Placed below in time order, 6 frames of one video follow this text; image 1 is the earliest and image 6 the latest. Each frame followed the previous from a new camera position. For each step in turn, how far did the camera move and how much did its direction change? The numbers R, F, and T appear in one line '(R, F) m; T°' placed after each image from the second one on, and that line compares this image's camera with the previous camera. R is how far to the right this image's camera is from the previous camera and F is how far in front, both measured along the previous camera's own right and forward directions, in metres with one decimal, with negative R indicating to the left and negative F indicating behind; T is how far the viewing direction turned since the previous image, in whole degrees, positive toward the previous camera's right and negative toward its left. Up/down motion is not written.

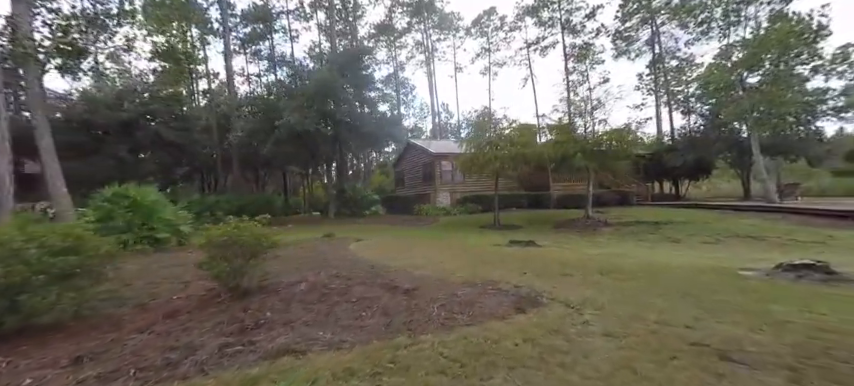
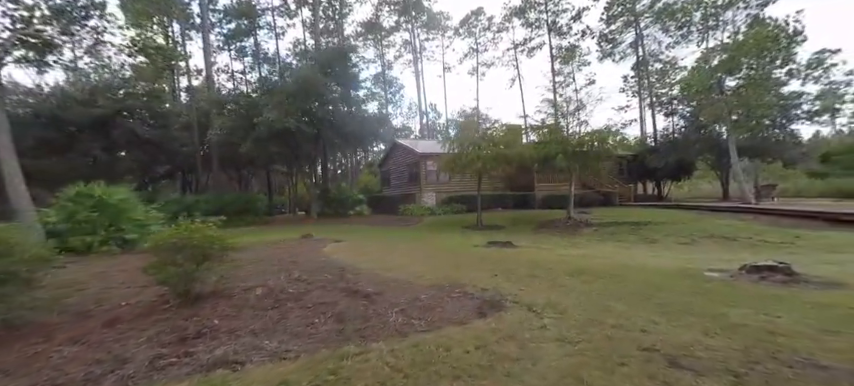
(+0.2, +0.1) m; +2°
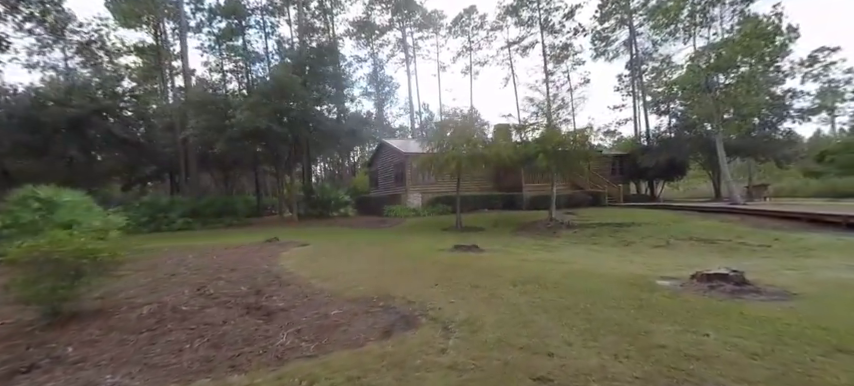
(+0.8, +0.3) m; 0°
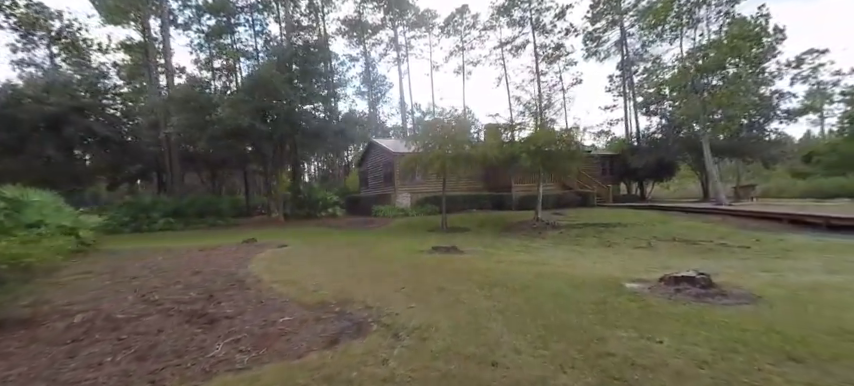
(+0.4, +0.1) m; +1°
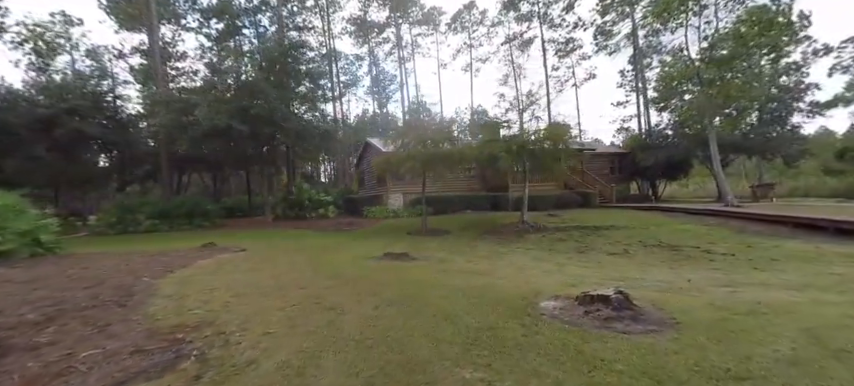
(+1.4, +0.5) m; -3°
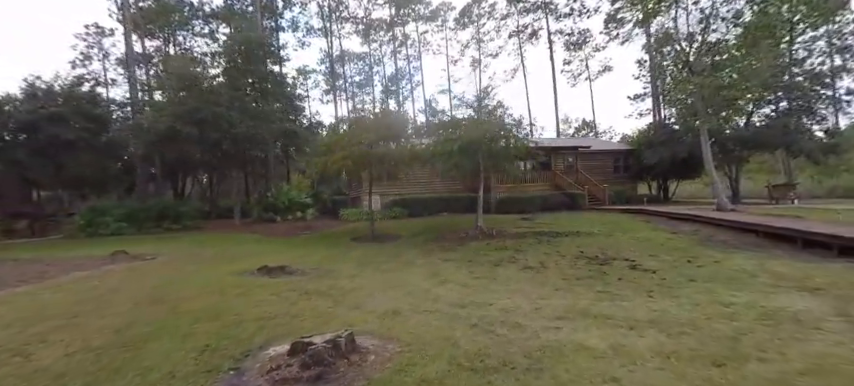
(+2.9, +0.8) m; -5°
